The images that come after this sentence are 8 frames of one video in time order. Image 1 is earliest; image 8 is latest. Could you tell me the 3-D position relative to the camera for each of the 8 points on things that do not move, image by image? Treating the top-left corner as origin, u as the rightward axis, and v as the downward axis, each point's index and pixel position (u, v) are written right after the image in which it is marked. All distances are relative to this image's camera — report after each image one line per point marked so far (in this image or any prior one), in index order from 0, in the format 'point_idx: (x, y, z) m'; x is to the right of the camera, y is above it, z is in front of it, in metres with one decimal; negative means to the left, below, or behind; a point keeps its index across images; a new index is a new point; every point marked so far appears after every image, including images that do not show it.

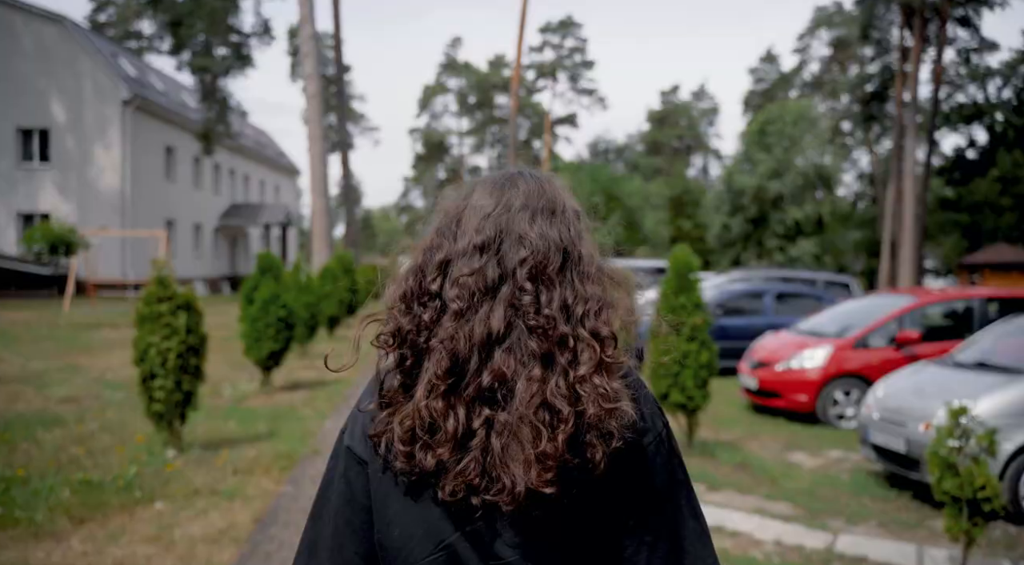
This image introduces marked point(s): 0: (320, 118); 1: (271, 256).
0: (-4.5, +3.7, +19.0) m
1: (-3.1, +0.4, +9.9) m
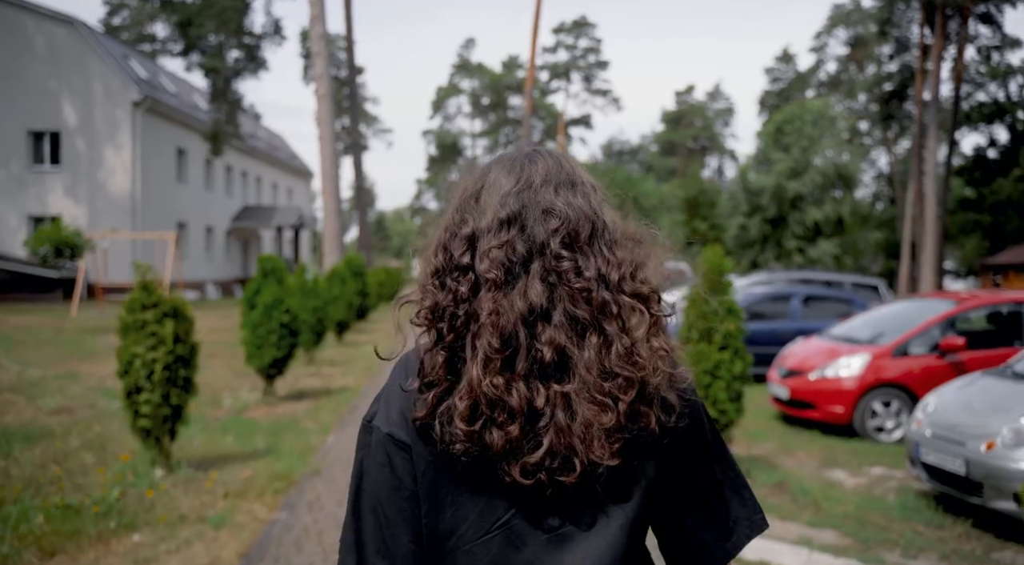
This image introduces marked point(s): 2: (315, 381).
0: (-4.1, +3.7, +18.5) m
1: (-2.9, +0.3, +9.4) m
2: (-2.7, -1.4, +10.8) m
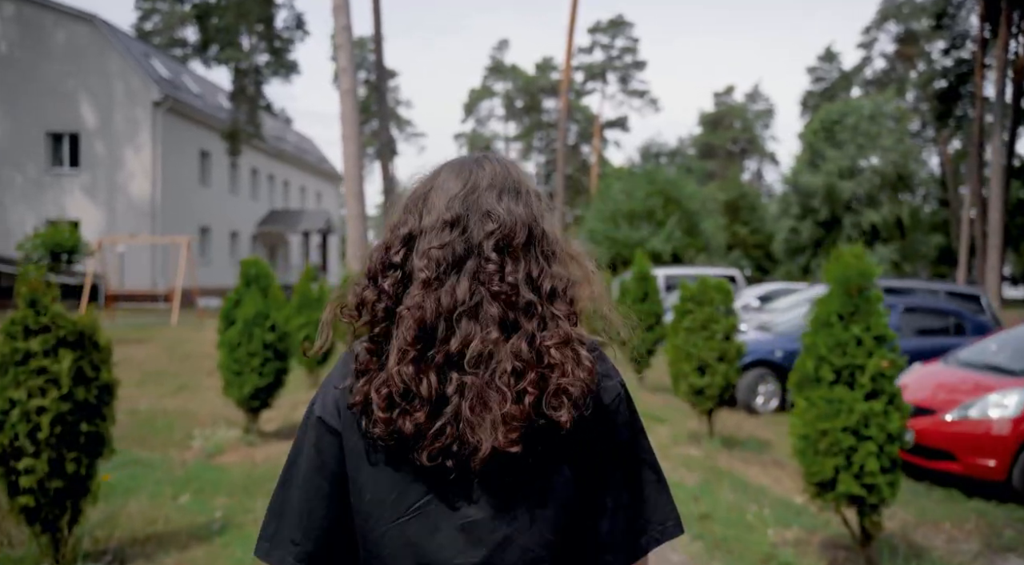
0: (-3.3, +3.5, +16.8) m
1: (-2.5, +0.2, +7.6) m
2: (-2.3, -1.5, +9.0) m
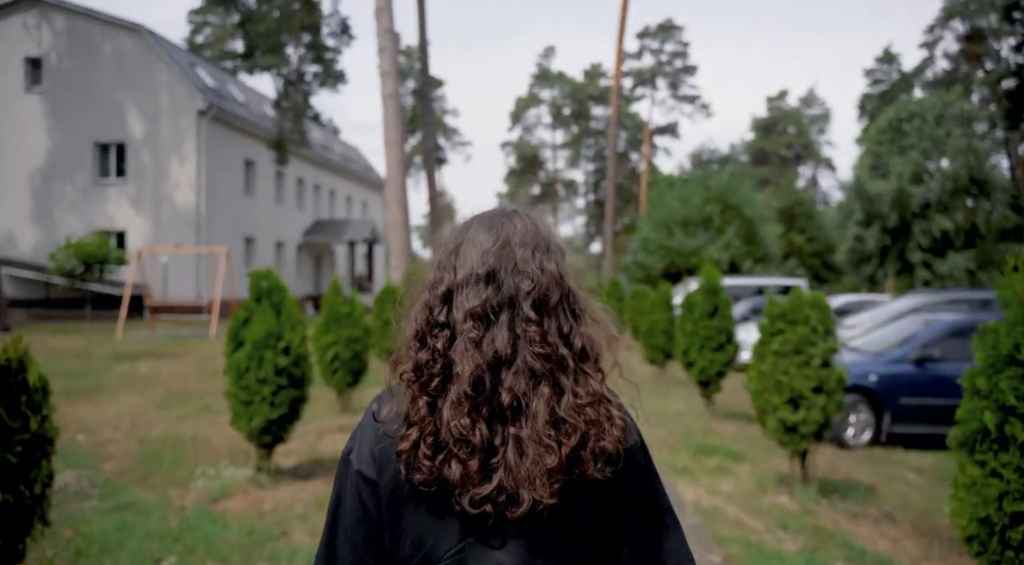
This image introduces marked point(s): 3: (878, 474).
0: (-2.3, +3.3, +15.9) m
1: (-2.0, +0.1, +6.6) m
2: (-1.8, -1.6, +8.0) m
3: (+3.5, -1.8, +7.4) m
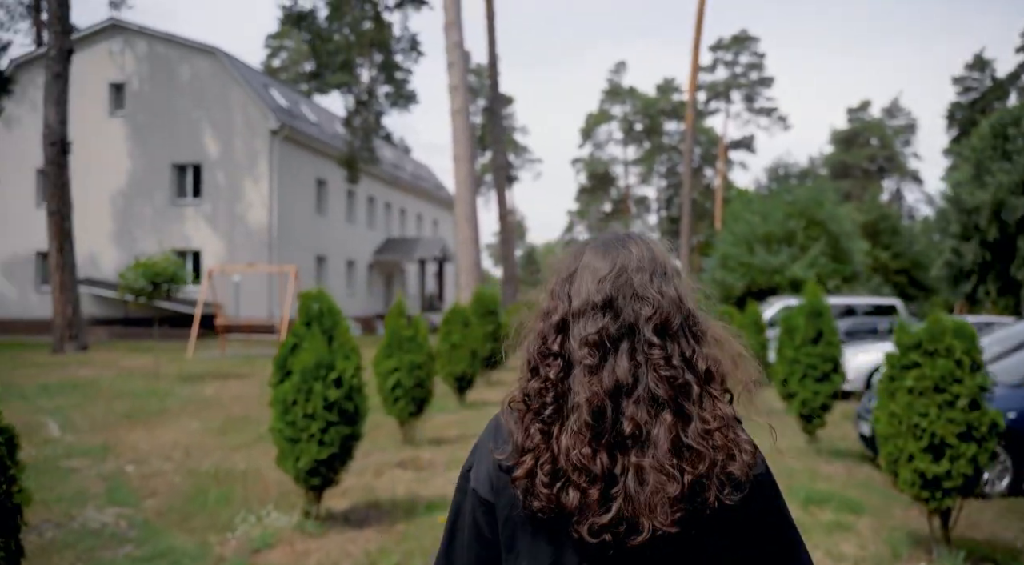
0: (-0.9, +2.9, +15.3) m
1: (-1.4, -0.1, +6.0) m
2: (-1.0, -1.8, +7.2) m
3: (+4.1, -2.0, +6.2) m
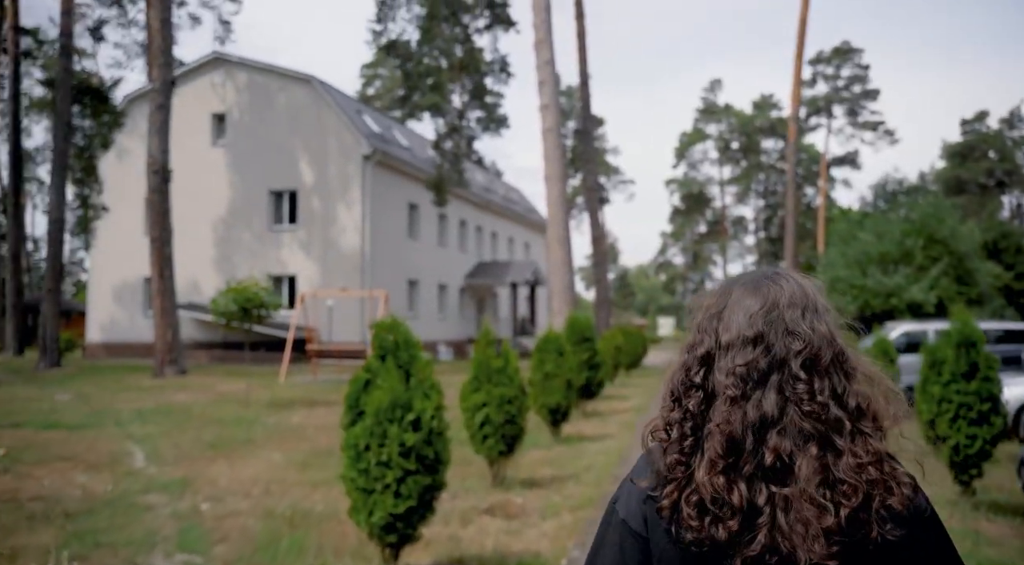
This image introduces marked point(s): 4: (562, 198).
0: (+0.9, +2.4, +14.6) m
1: (-0.7, -0.3, +5.3) m
2: (-0.2, -2.1, +6.4) m
3: (+4.8, -2.2, +4.9) m
4: (+0.9, +1.6, +14.5) m
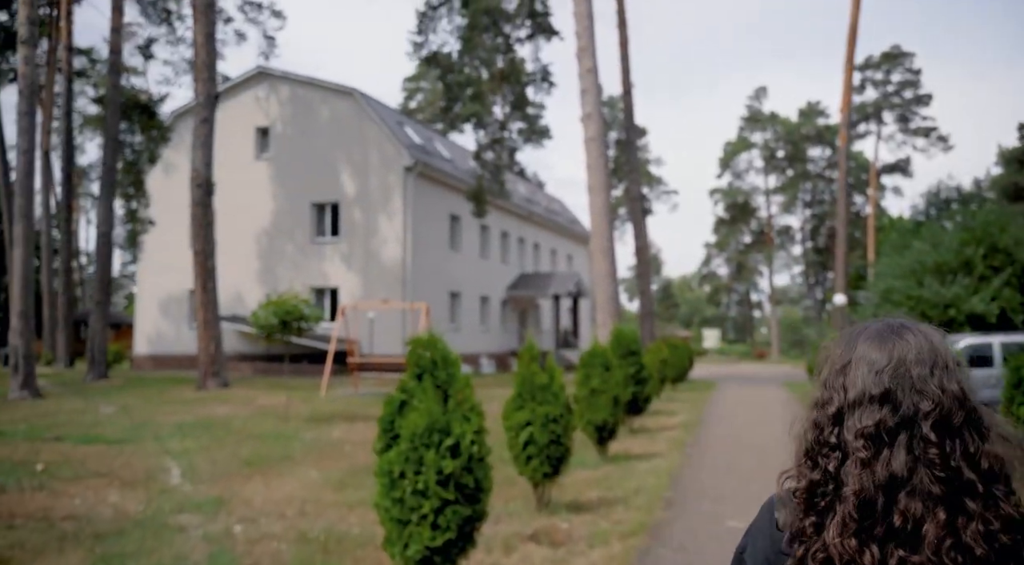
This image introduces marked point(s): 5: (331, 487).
0: (+1.6, +2.2, +14.1) m
1: (-0.5, -0.3, +4.9) m
2: (+0.2, -2.2, +6.0) m
3: (+5.1, -2.2, +4.1) m
4: (+1.7, +1.4, +14.0) m
5: (-2.1, -2.4, +9.1) m
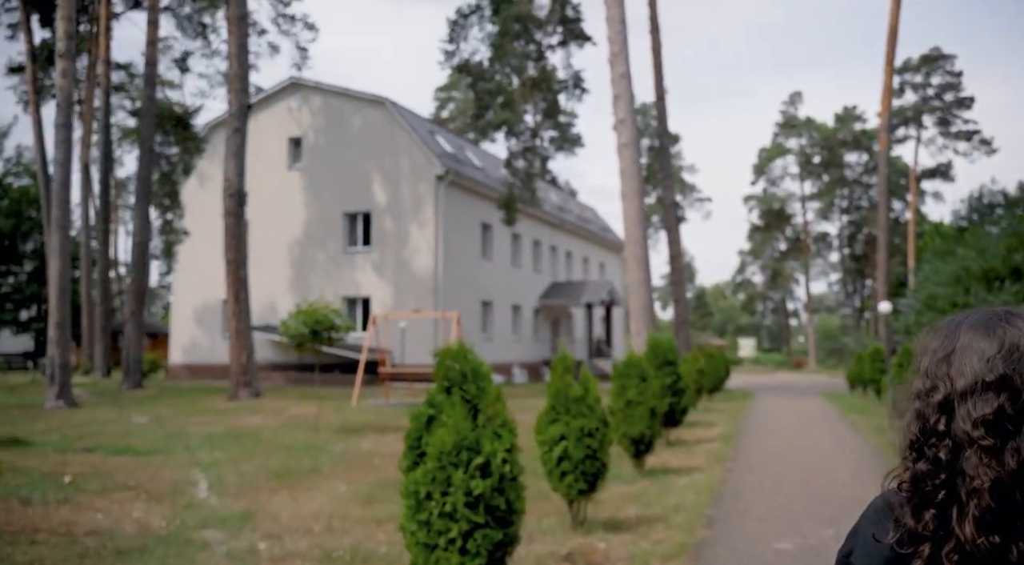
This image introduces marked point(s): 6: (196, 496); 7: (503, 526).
0: (+2.2, +2.1, +13.8) m
1: (-0.3, -0.4, +4.6) m
2: (+0.4, -2.2, +5.7) m
3: (+5.3, -2.2, +3.6) m
4: (+2.2, +1.3, +13.7) m
5: (-1.7, -2.5, +8.8) m
6: (-3.6, -2.4, +8.9) m
7: (0.0, -1.3, +4.2) m
